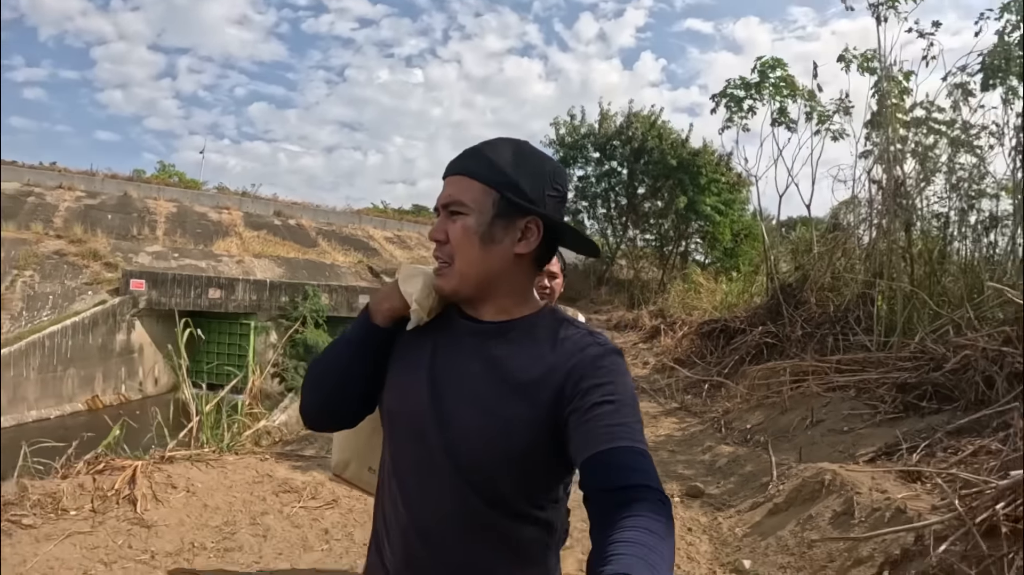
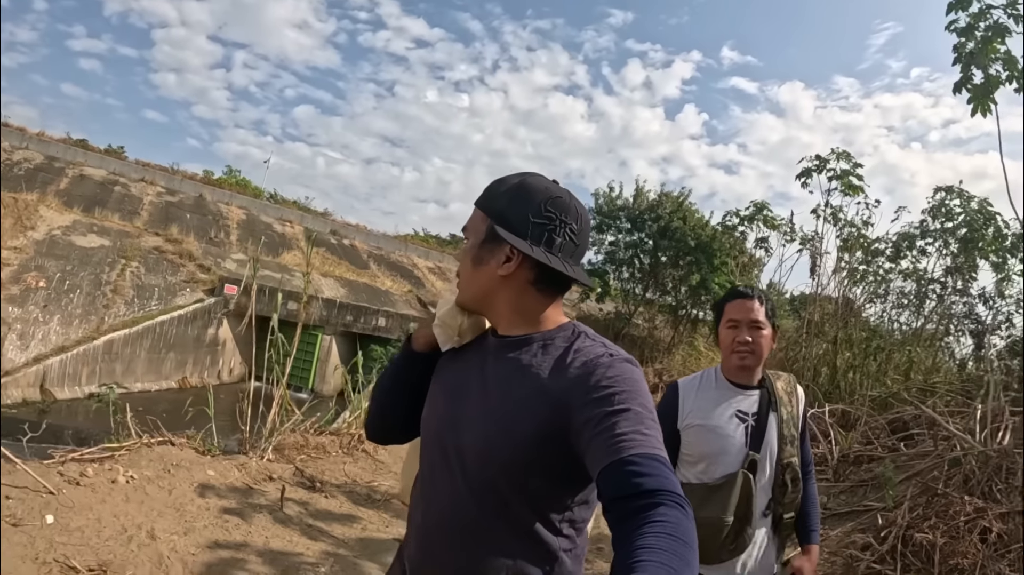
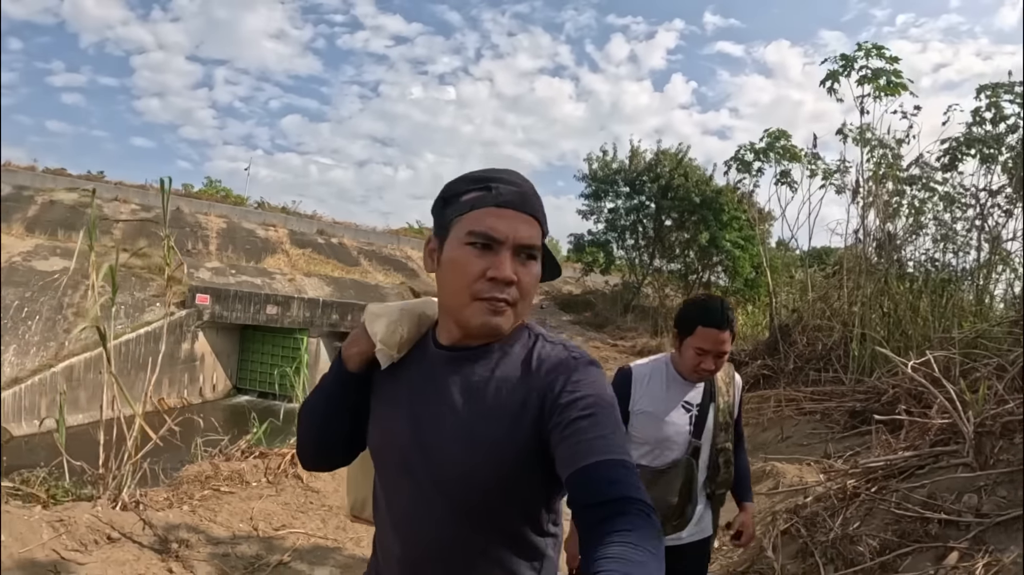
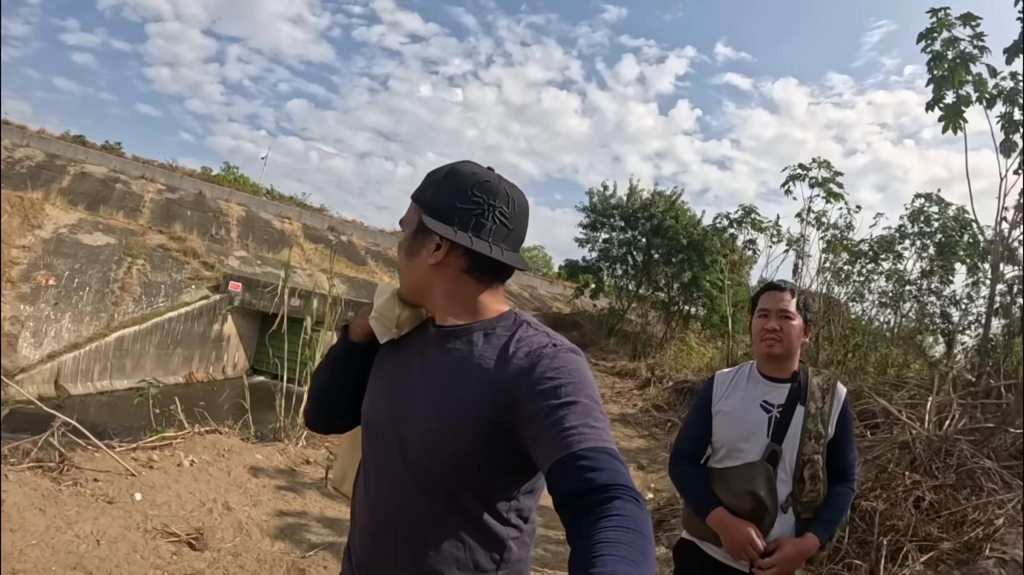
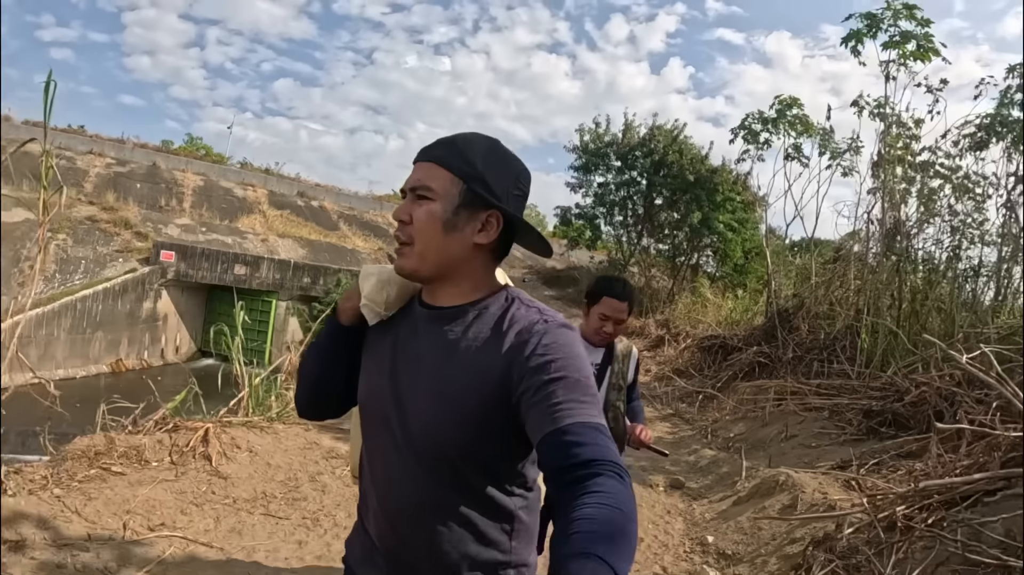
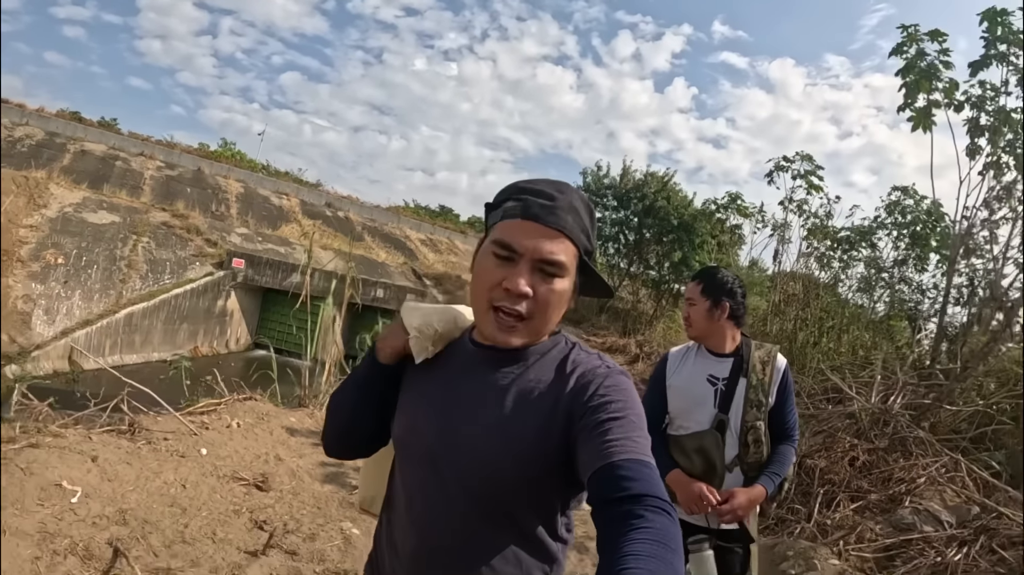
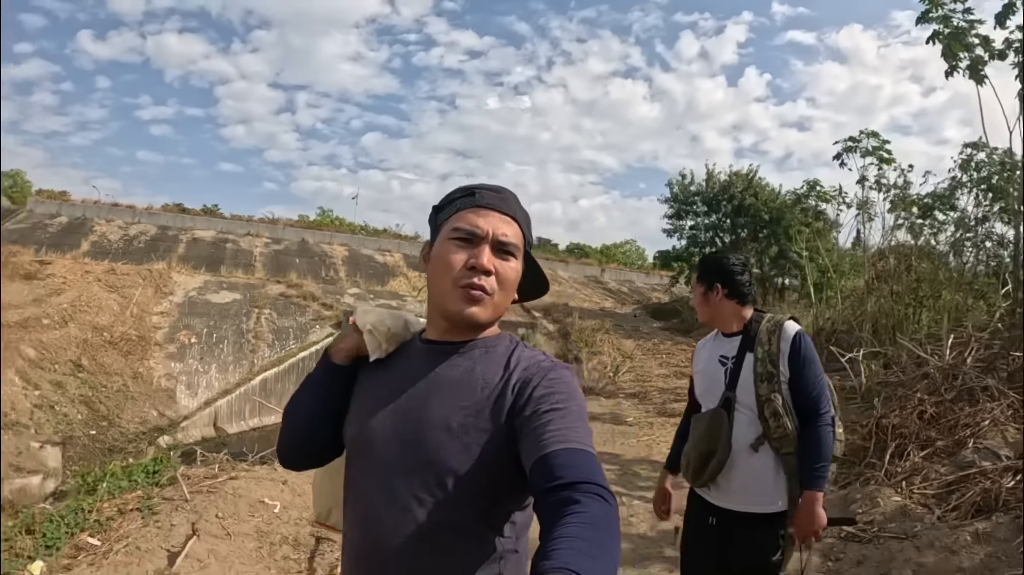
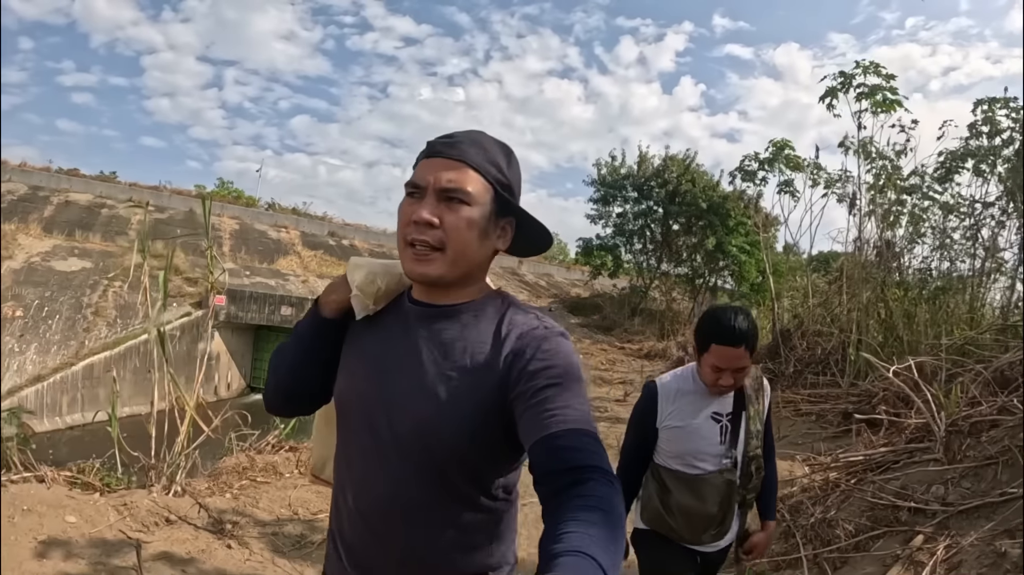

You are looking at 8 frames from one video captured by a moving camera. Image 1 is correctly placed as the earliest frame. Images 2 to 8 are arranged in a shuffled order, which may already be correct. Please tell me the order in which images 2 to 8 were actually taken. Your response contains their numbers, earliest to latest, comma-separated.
5, 3, 8, 2, 4, 6, 7
